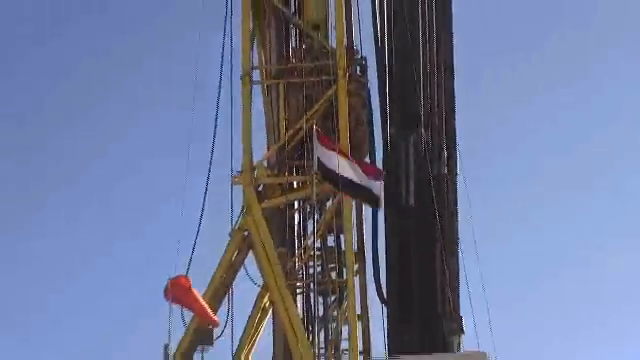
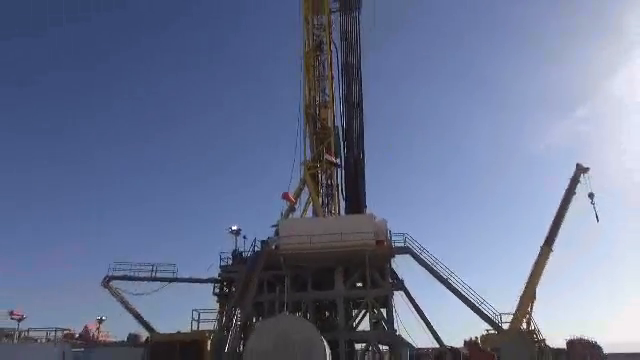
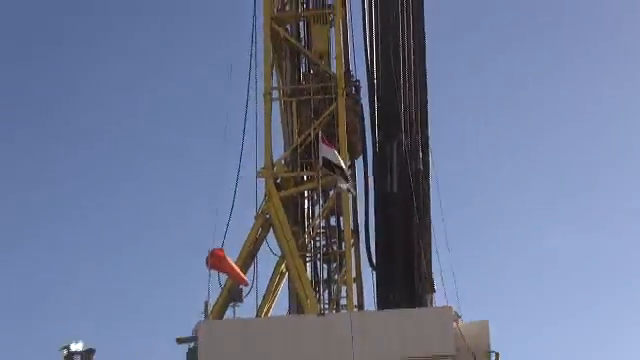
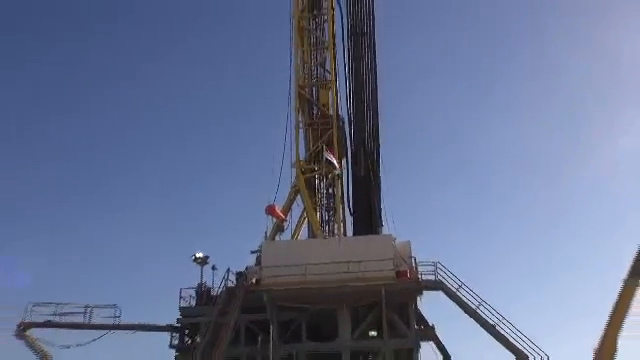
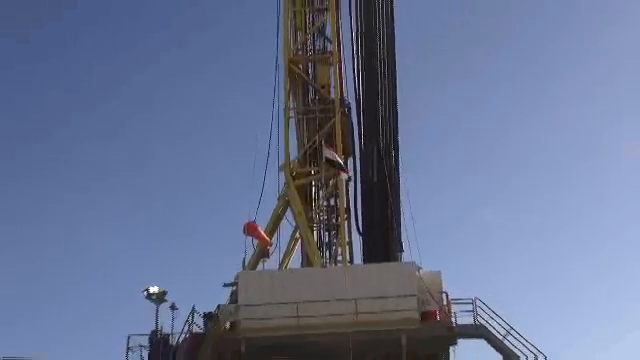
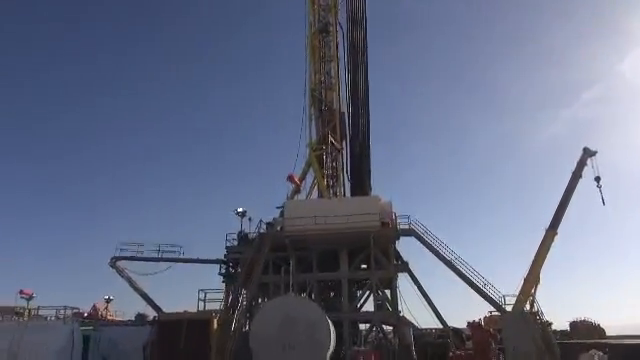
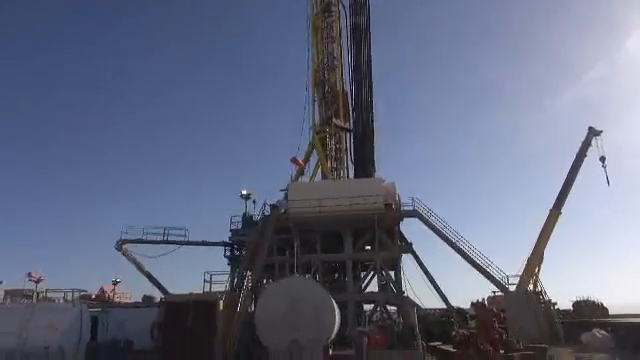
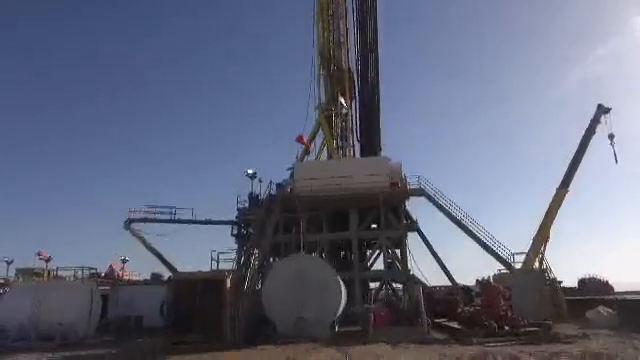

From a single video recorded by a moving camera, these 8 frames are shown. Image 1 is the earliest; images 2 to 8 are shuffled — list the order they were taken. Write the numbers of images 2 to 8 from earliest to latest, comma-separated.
3, 5, 4, 2, 6, 7, 8
